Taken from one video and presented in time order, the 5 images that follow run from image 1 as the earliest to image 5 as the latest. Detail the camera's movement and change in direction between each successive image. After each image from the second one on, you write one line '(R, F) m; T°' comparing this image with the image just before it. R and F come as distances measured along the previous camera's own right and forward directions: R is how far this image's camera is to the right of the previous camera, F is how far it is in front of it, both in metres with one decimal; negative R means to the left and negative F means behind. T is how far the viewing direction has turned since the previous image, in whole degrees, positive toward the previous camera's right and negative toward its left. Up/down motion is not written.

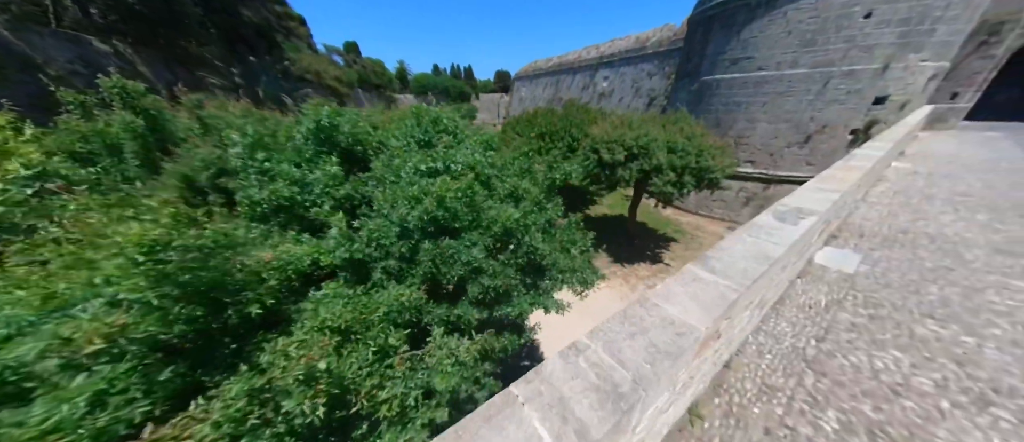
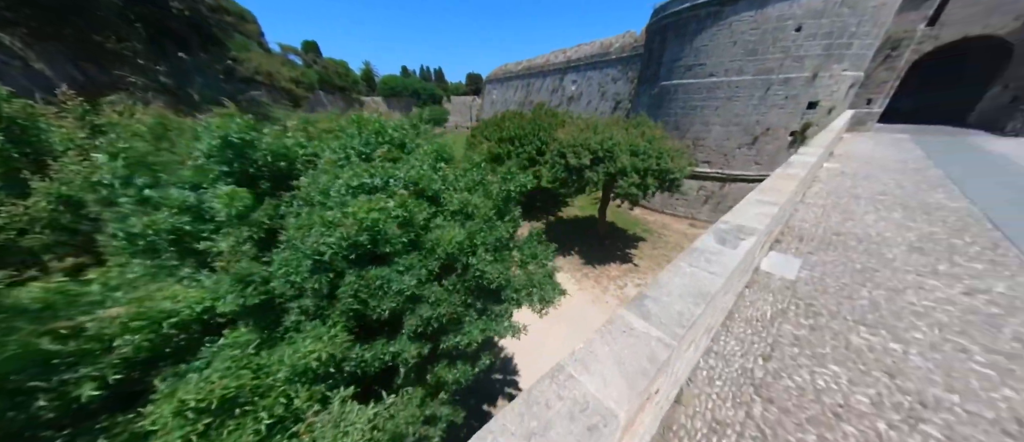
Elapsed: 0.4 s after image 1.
(+0.2, +0.1) m; +5°
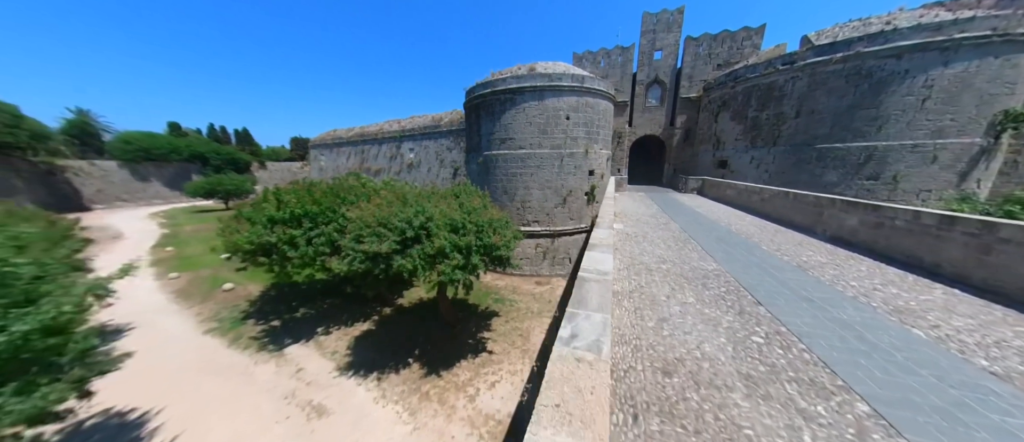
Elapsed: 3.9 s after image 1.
(+1.7, +1.4) m; +30°
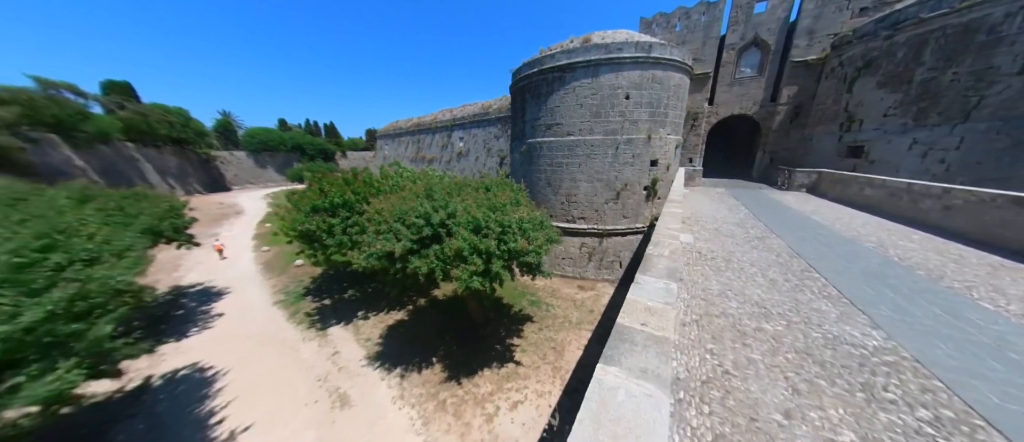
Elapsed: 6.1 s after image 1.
(+0.4, +1.1) m; -12°
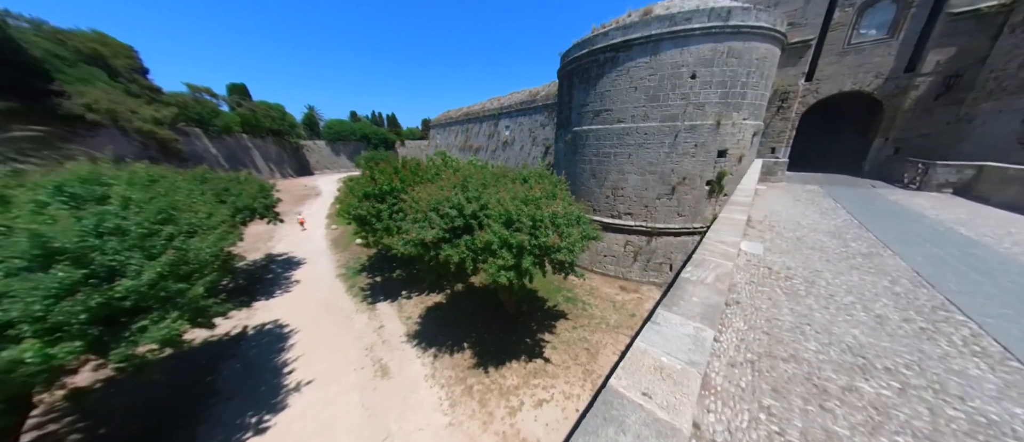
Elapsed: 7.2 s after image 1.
(+0.3, +0.3) m; -10°
